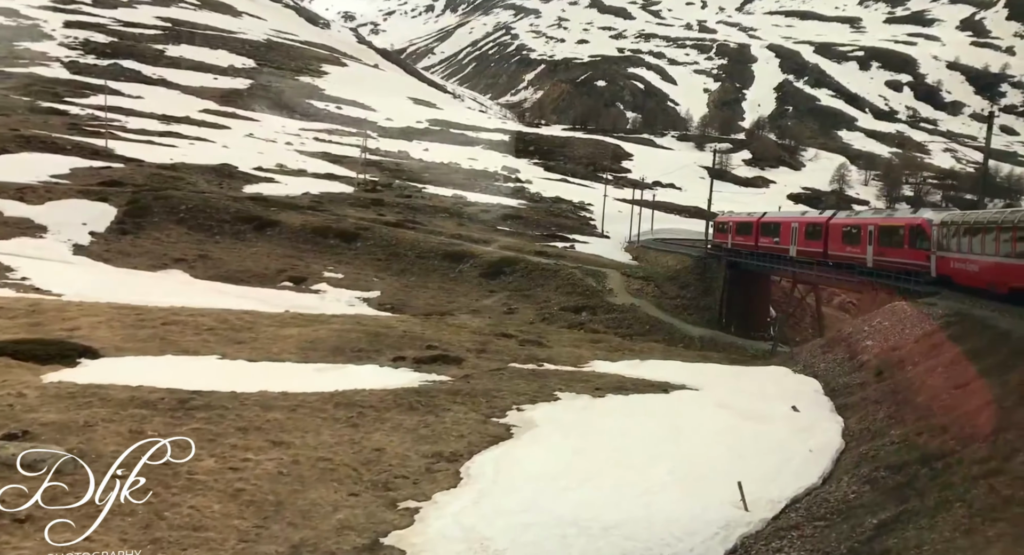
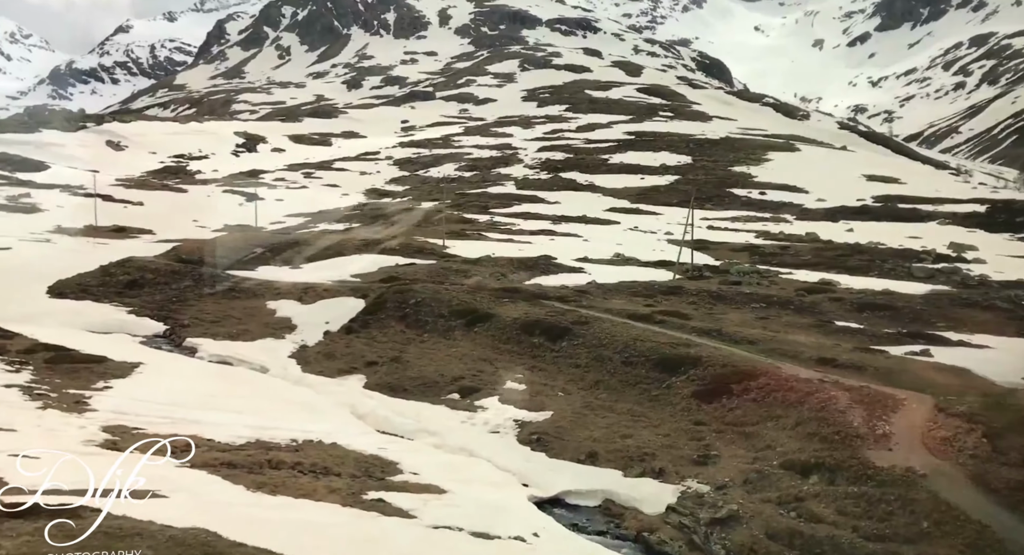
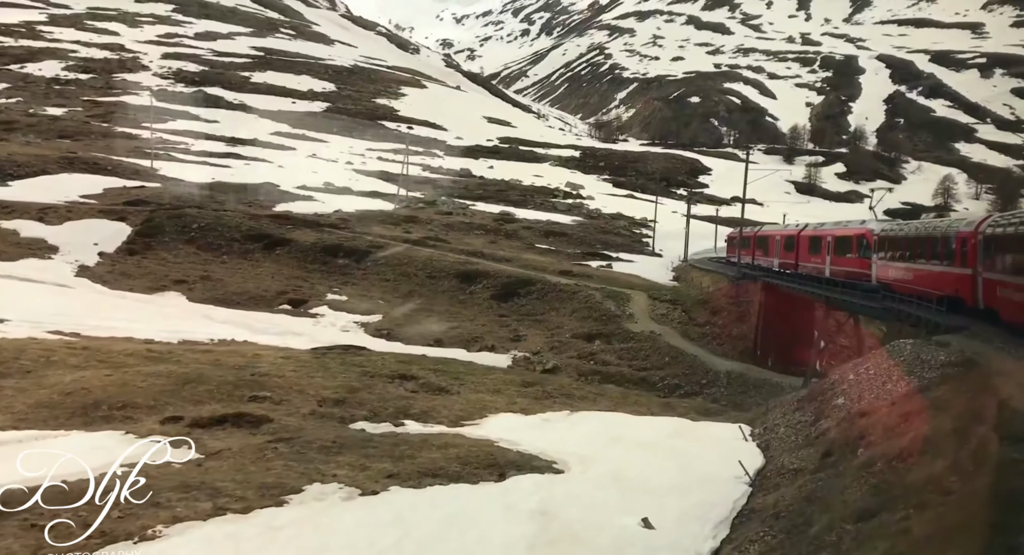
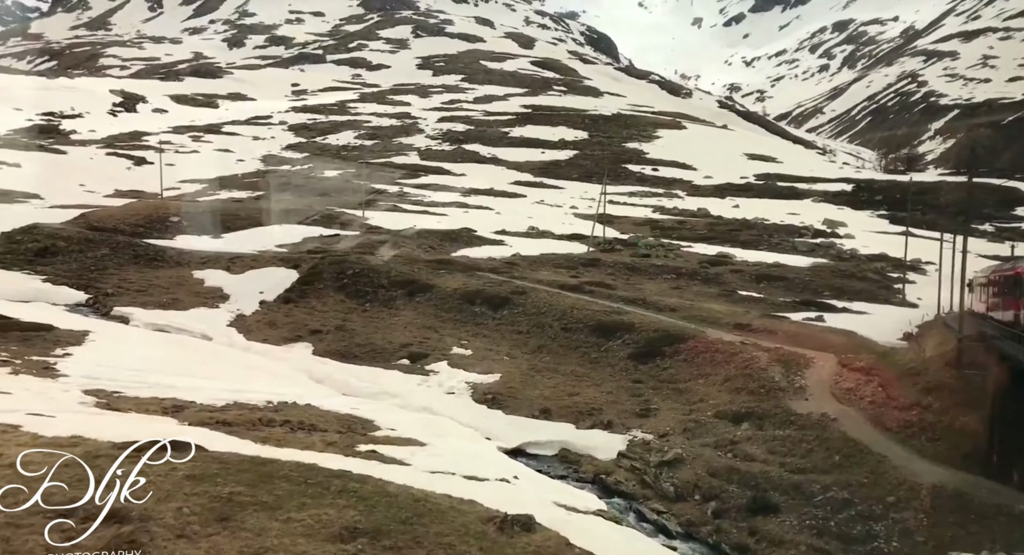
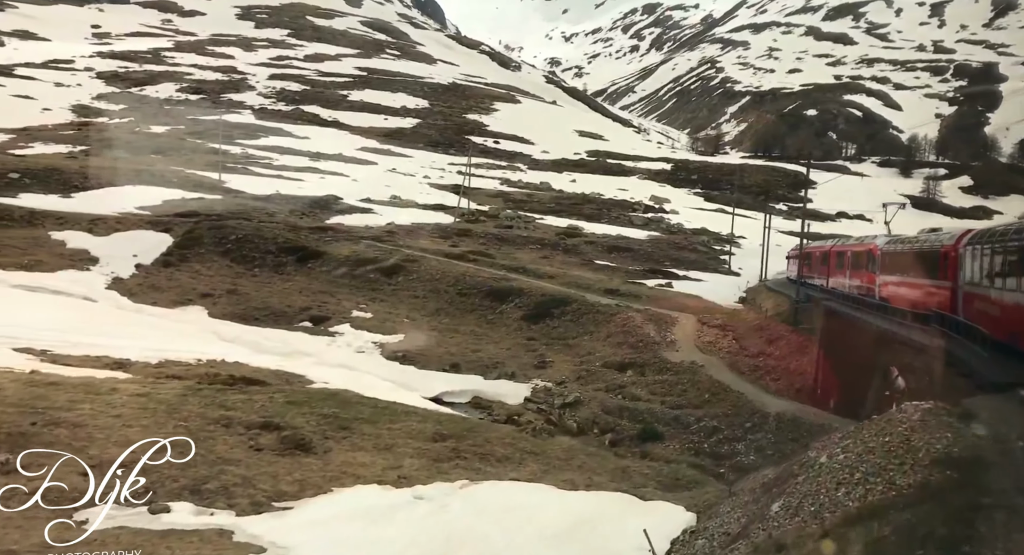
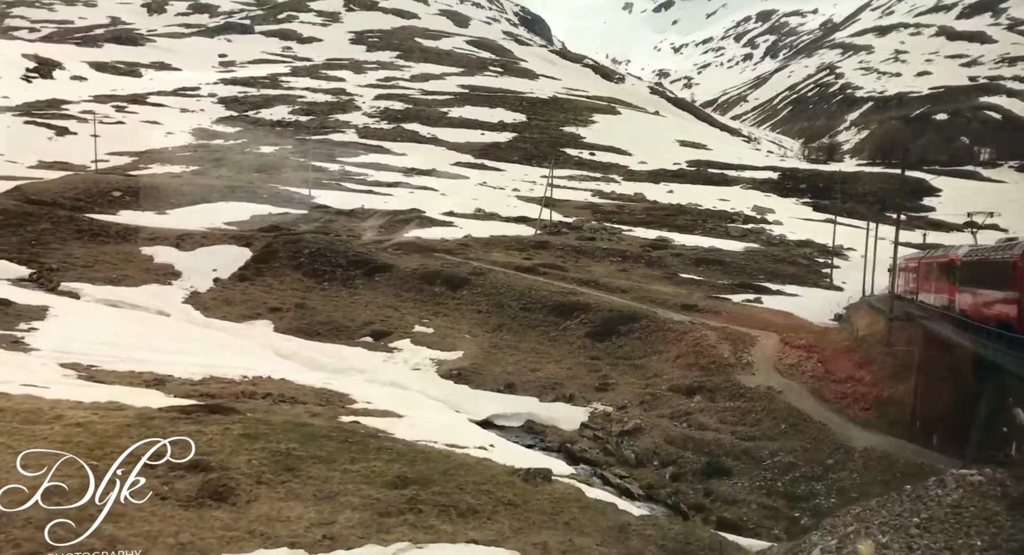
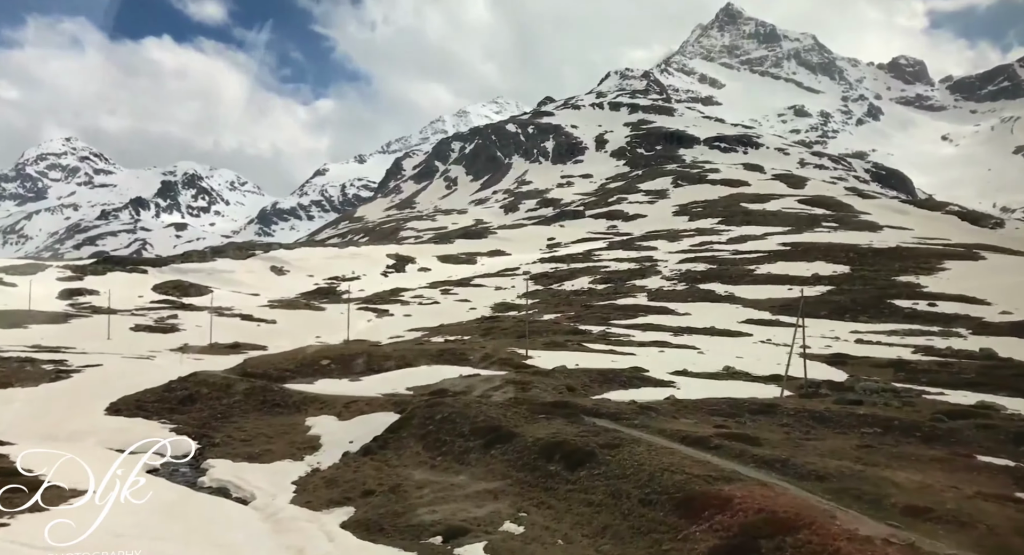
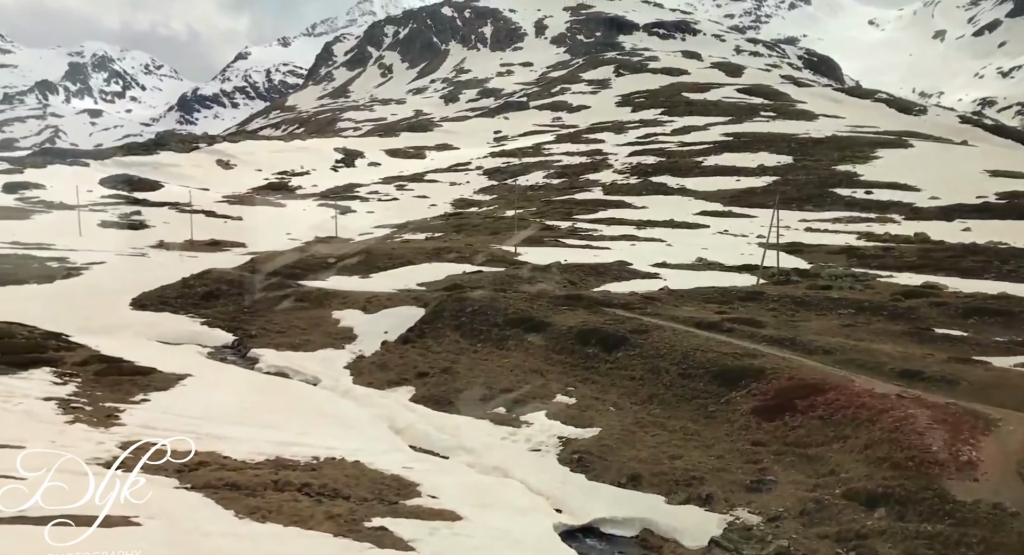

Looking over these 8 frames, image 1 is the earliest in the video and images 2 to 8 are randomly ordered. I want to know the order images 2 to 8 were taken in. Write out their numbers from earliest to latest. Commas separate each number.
3, 5, 6, 4, 2, 8, 7
